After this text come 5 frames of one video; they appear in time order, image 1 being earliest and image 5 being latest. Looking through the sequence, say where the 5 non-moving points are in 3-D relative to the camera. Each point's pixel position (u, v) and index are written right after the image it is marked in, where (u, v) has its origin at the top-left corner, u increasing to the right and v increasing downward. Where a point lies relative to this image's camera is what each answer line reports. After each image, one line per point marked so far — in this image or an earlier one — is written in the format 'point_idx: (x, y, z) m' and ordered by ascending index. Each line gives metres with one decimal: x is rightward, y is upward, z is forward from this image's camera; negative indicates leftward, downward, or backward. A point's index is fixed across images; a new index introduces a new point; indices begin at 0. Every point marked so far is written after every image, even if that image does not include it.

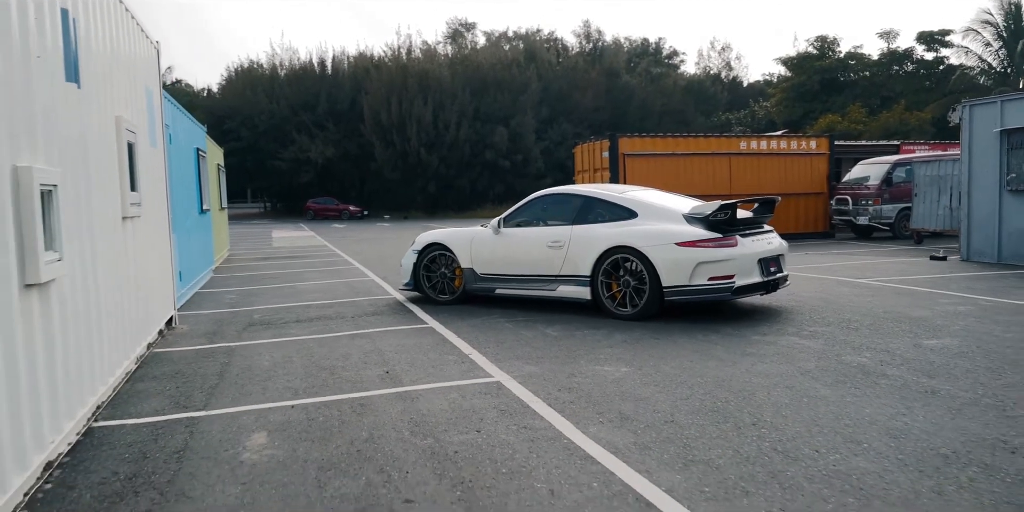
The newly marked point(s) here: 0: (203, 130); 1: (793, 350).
0: (-4.9, +2.0, +11.4) m
1: (+2.2, -0.7, +5.7) m
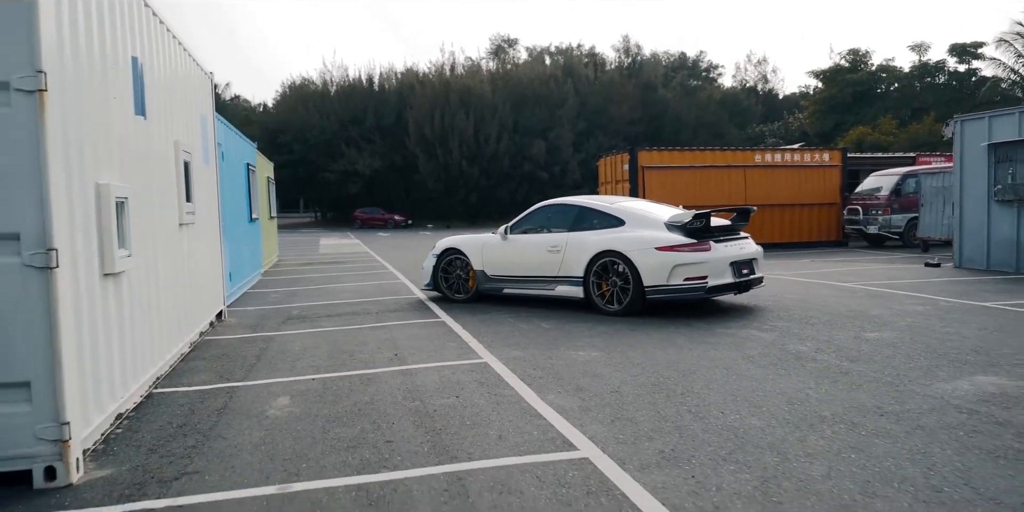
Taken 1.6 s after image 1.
0: (-4.6, +1.9, +12.7) m
1: (+2.1, -0.8, +6.5) m
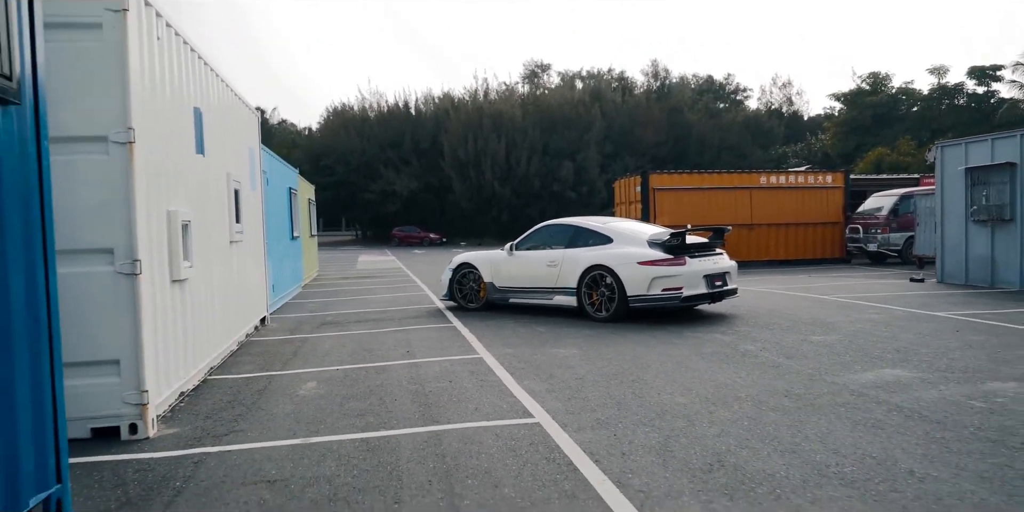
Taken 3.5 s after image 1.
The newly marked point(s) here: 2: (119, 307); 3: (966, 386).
0: (-4.3, +1.6, +14.2) m
1: (+2.1, -0.9, +7.5) m
2: (-2.8, -0.4, +5.2) m
3: (+3.5, -1.0, +5.5) m
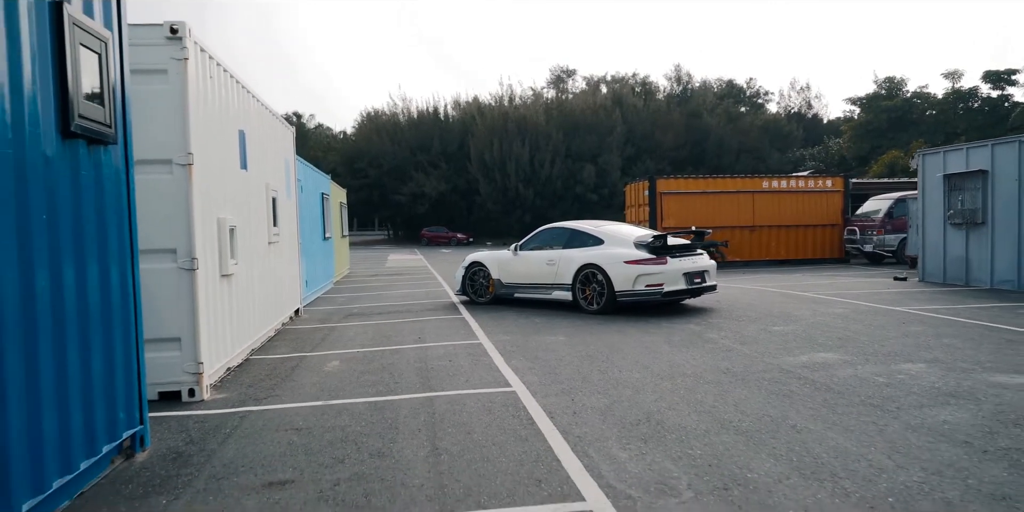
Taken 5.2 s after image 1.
0: (-4.0, +1.7, +15.5) m
1: (+2.0, -0.9, +8.6) m
2: (-3.0, -0.4, +6.5) m
3: (+3.3, -1.0, +6.5) m
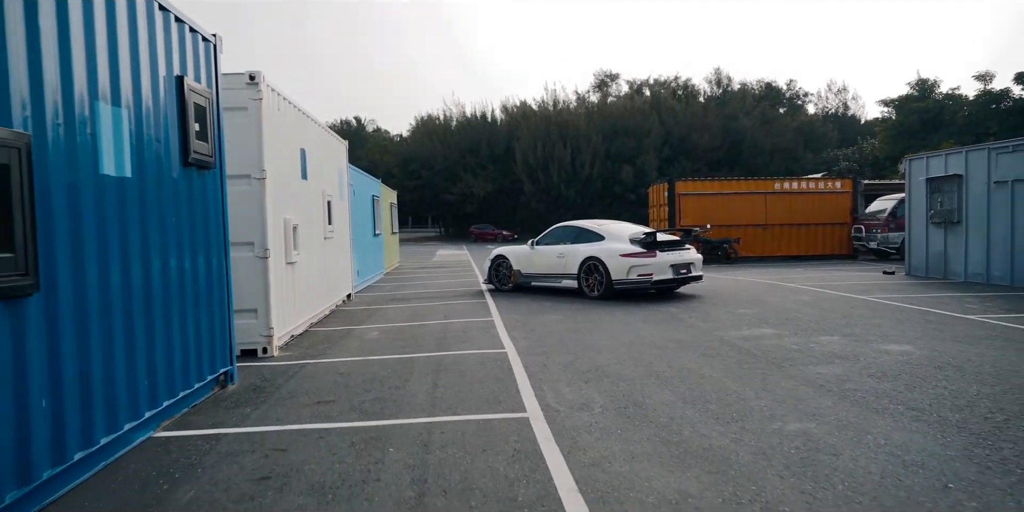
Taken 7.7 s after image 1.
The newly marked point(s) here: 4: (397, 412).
0: (-3.3, +1.8, +17.6) m
1: (+2.1, -0.8, +10.3) m
2: (-3.0, -0.3, +8.6) m
3: (+3.3, -0.9, +8.1) m
4: (-0.9, -1.3, +5.8) m
